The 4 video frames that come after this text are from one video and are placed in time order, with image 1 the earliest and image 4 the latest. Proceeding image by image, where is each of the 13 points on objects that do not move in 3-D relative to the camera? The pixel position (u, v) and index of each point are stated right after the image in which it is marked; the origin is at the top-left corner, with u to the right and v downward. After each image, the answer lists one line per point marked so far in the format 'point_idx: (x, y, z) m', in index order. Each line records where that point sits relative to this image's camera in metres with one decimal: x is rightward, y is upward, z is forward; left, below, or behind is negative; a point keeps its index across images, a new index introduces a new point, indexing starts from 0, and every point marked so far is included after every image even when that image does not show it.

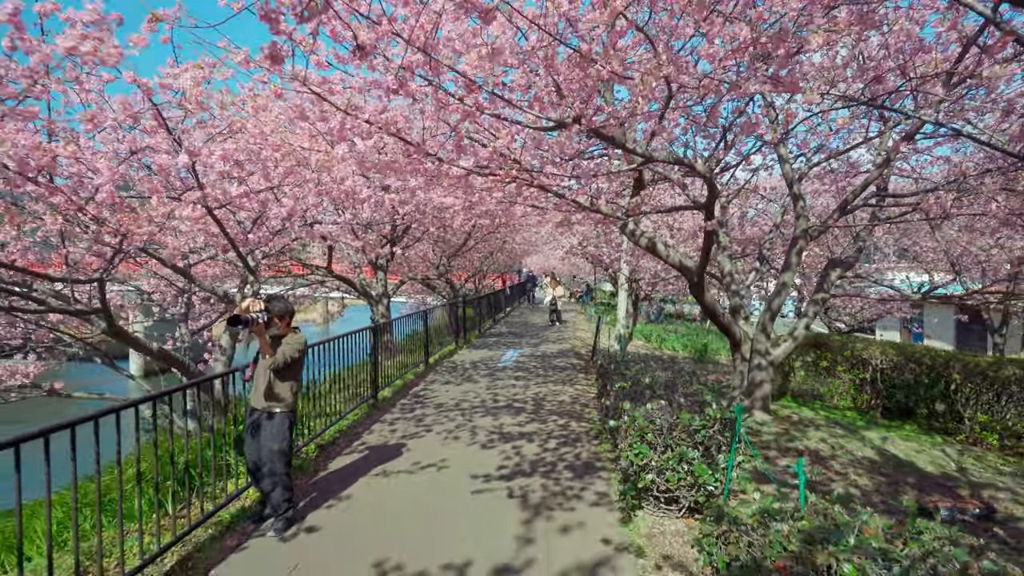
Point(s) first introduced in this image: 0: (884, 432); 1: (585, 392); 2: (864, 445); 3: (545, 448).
0: (+5.5, -2.1, +7.7) m
1: (+1.2, -1.7, +8.6) m
2: (+4.5, -2.0, +6.7) m
3: (+0.4, -1.8, +5.8) m
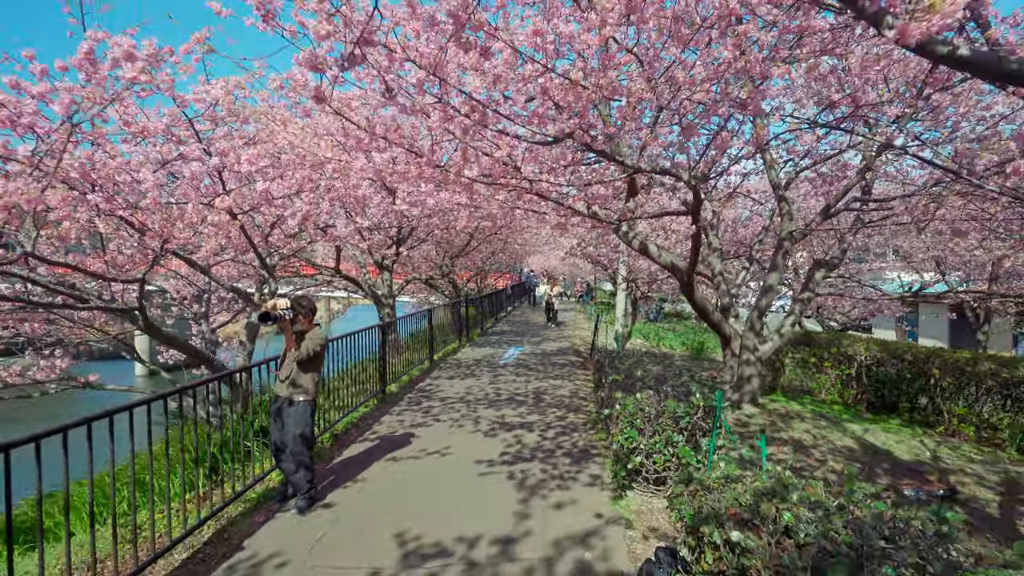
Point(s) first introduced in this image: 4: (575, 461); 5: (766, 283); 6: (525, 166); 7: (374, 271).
0: (+5.5, -2.1, +8.1) m
1: (+1.2, -1.7, +9.0) m
2: (+4.5, -2.0, +7.1) m
3: (+0.4, -1.8, +6.2) m
4: (+0.7, -1.8, +5.4) m
5: (+3.8, +0.1, +7.7) m
6: (+0.1, +1.3, +5.6) m
7: (-3.7, +0.4, +13.6) m
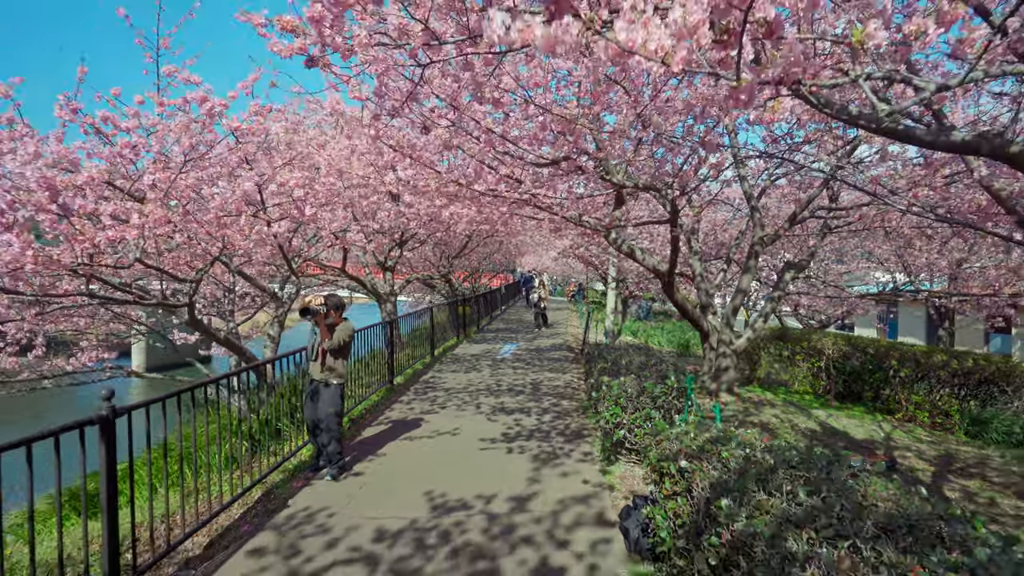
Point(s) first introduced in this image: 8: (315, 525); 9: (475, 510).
0: (+5.5, -2.1, +8.9) m
1: (+1.2, -1.7, +9.8) m
2: (+4.5, -2.0, +7.9) m
3: (+0.4, -1.8, +7.0) m
4: (+0.7, -1.8, +6.1) m
5: (+3.7, +0.1, +8.5) m
6: (+0.1, +1.3, +6.3) m
7: (-3.8, +0.5, +14.3) m
8: (-1.5, -1.9, +4.1) m
9: (-0.3, -1.8, +4.3) m
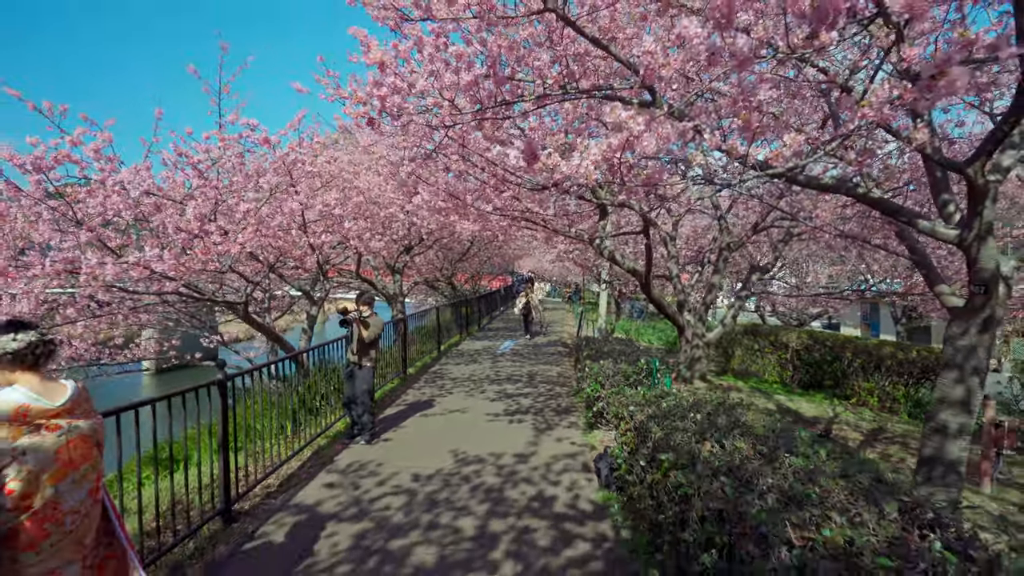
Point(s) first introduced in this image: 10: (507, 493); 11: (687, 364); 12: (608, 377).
0: (+5.5, -2.1, +10.1) m
1: (+1.2, -1.7, +11.0) m
2: (+4.5, -2.0, +9.1) m
3: (+0.4, -1.8, +8.2) m
4: (+0.7, -1.8, +7.3) m
5: (+3.7, +0.1, +9.7) m
6: (+0.1, +1.3, +7.5) m
7: (-3.8, +0.4, +15.4) m
8: (-1.5, -1.9, +5.3) m
9: (-0.3, -1.8, +5.5) m
10: (-0.1, -1.9, +4.7) m
11: (+3.3, -1.4, +9.7) m
12: (+1.2, -1.2, +6.6) m
